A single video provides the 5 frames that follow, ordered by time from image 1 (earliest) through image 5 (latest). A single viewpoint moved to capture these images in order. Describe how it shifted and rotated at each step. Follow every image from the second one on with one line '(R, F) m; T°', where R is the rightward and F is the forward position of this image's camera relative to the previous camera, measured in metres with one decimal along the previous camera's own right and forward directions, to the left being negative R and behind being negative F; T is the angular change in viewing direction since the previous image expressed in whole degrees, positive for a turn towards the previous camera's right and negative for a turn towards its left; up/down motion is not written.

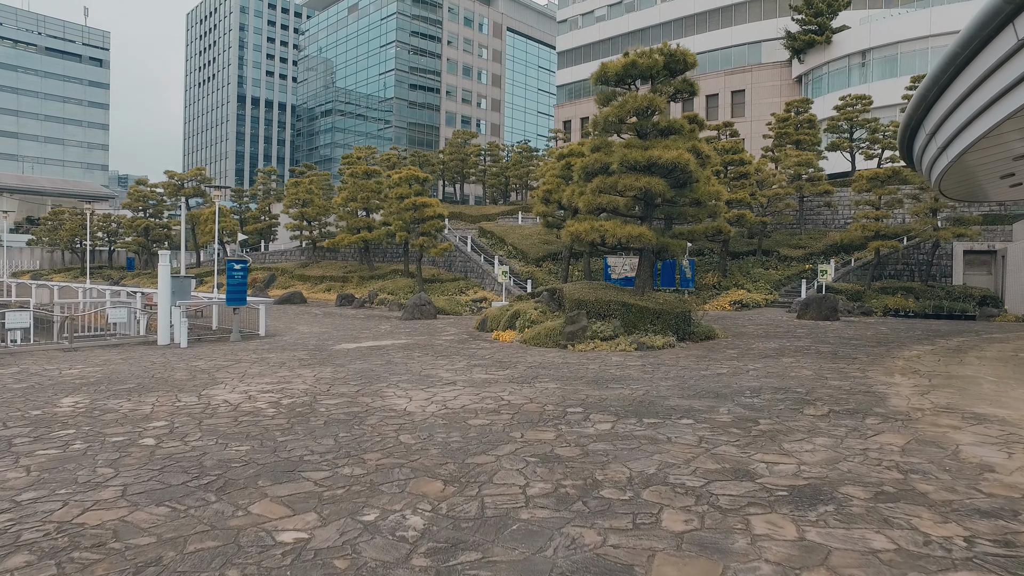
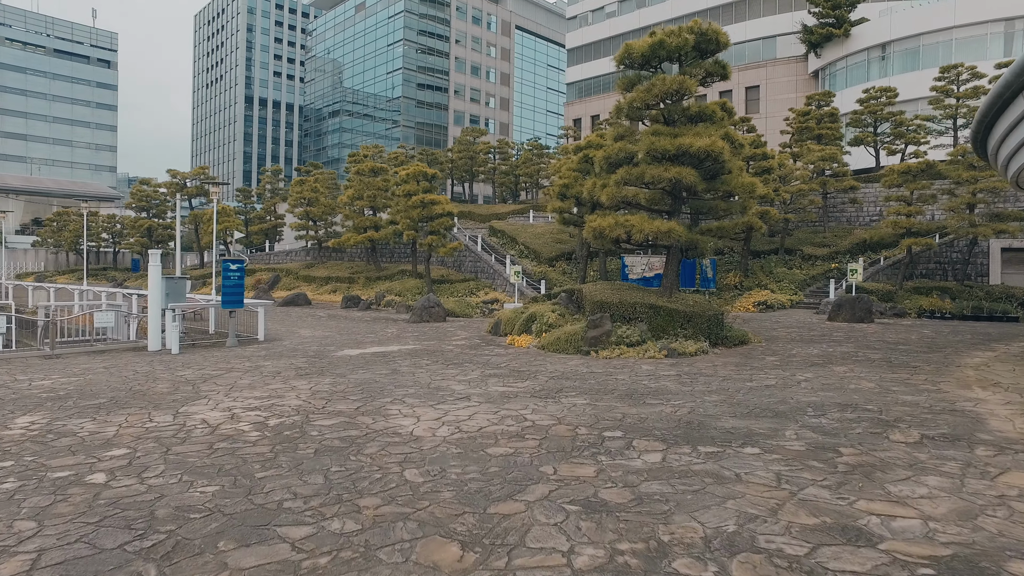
(-0.1, +1.0) m; -1°
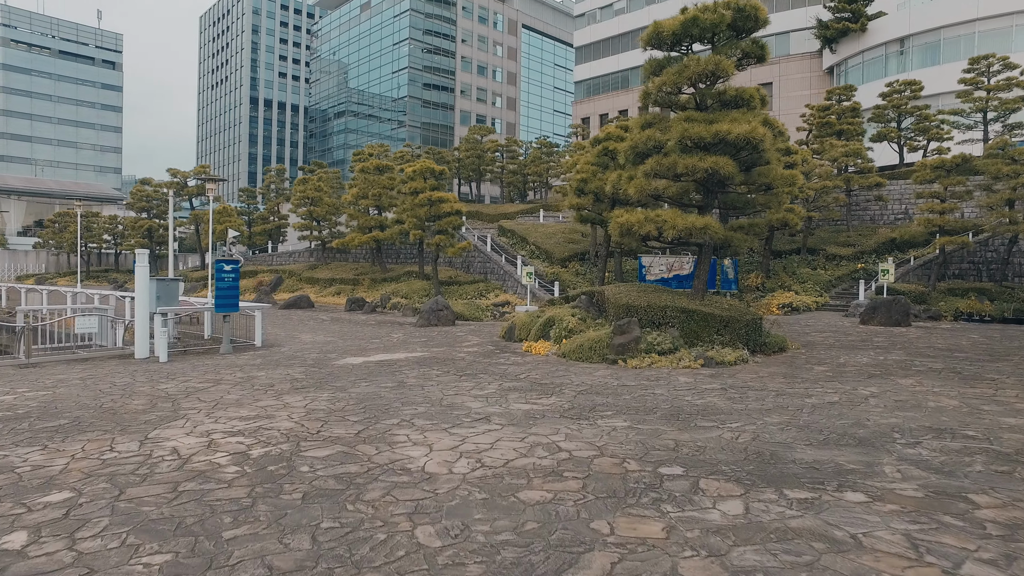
(-0.2, +1.1) m; 0°
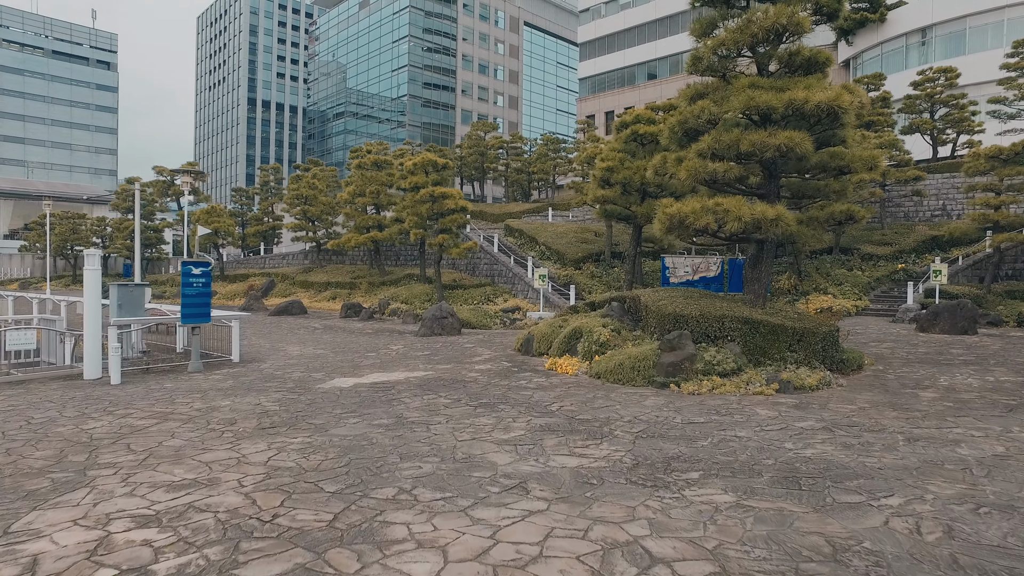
(-0.3, +2.0) m; 0°
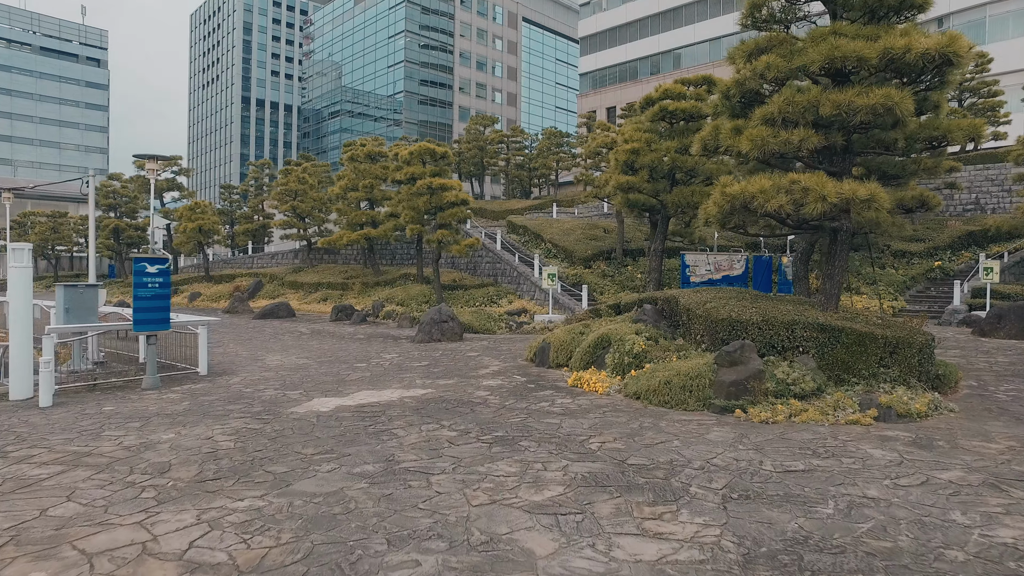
(-0.2, +1.8) m; 0°
